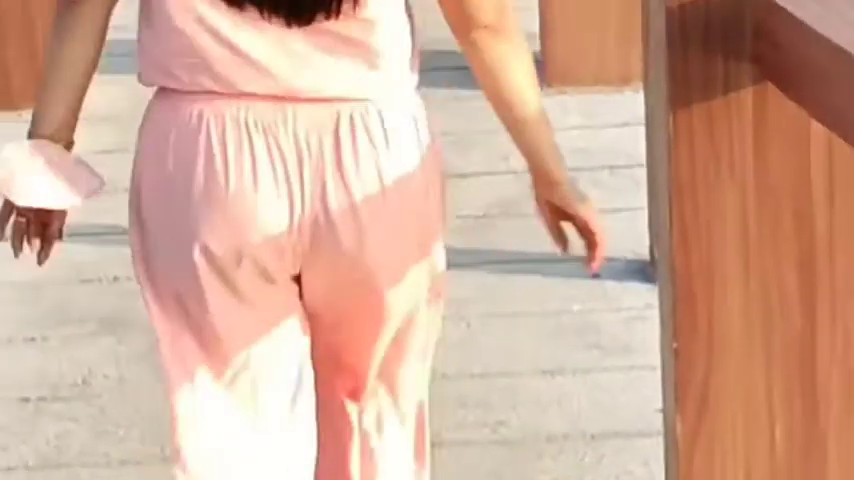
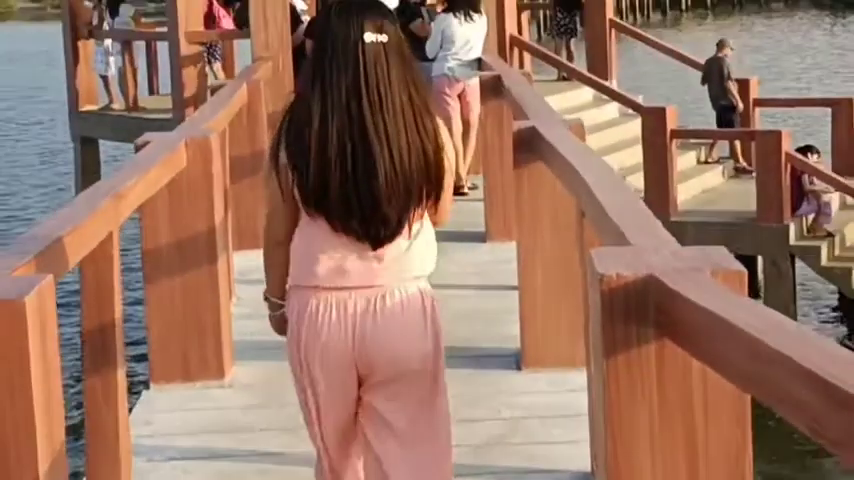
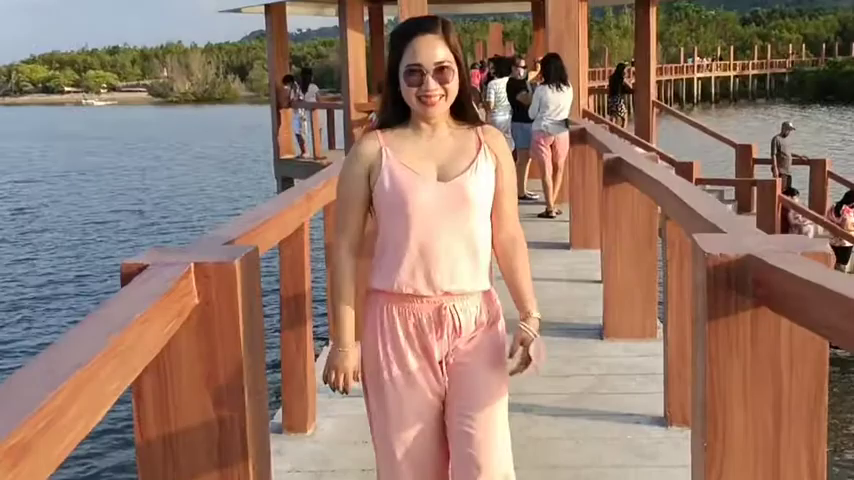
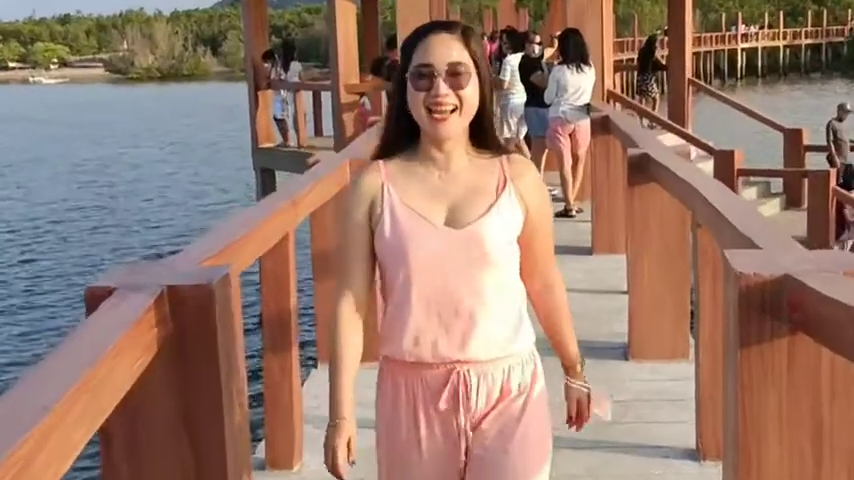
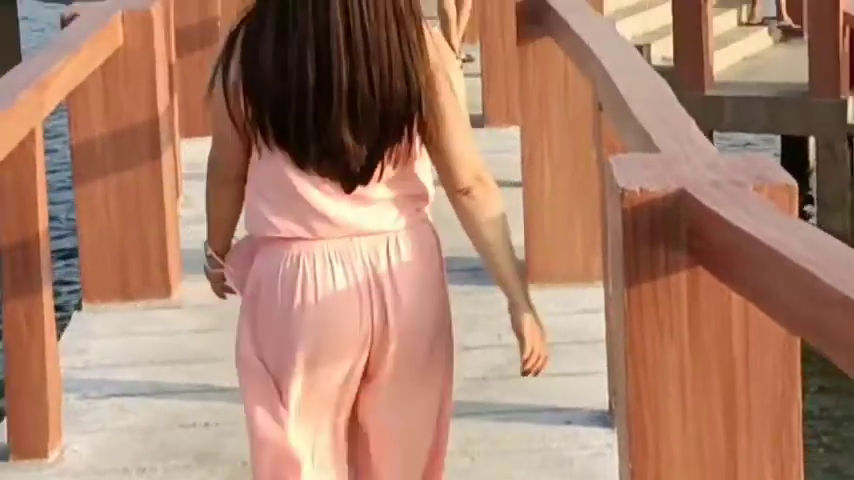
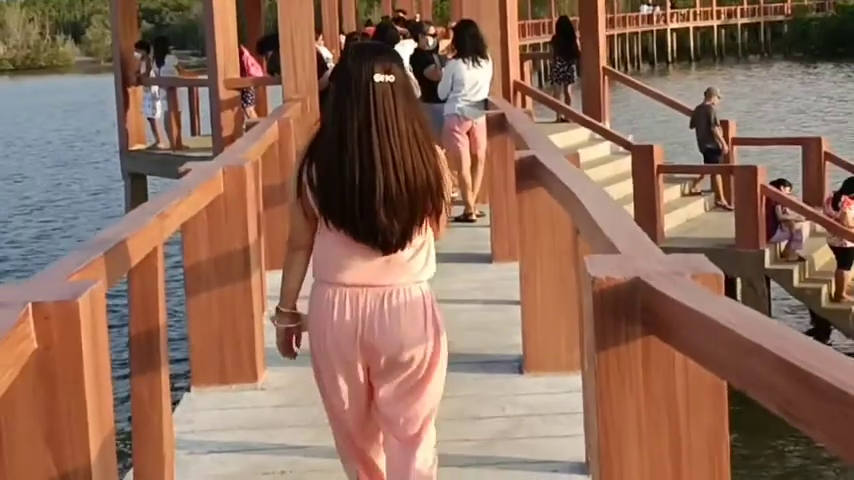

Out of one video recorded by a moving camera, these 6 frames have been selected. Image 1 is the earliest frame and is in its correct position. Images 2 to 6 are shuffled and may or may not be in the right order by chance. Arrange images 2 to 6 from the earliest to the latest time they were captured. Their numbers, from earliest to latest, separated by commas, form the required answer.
5, 2, 6, 3, 4
